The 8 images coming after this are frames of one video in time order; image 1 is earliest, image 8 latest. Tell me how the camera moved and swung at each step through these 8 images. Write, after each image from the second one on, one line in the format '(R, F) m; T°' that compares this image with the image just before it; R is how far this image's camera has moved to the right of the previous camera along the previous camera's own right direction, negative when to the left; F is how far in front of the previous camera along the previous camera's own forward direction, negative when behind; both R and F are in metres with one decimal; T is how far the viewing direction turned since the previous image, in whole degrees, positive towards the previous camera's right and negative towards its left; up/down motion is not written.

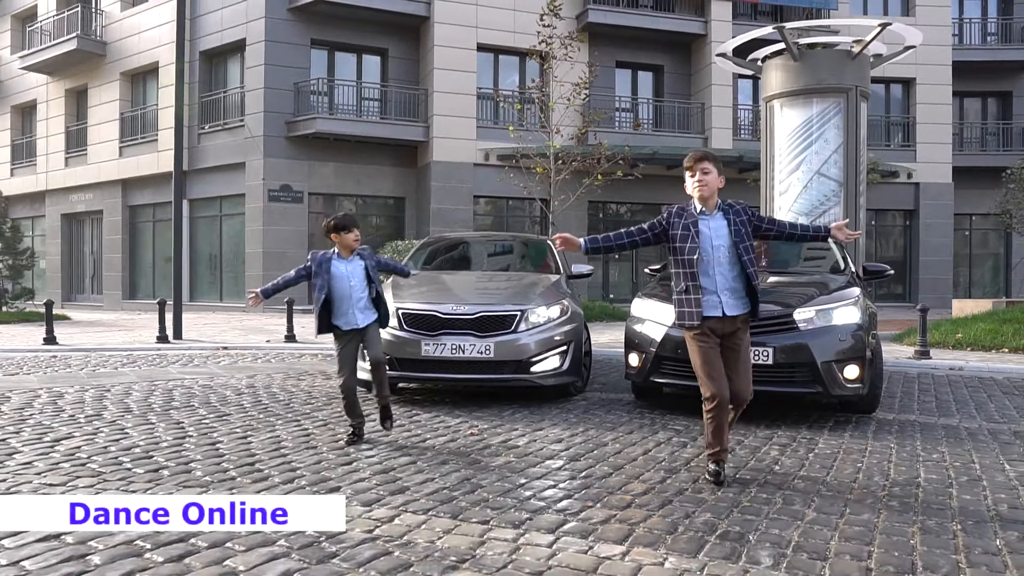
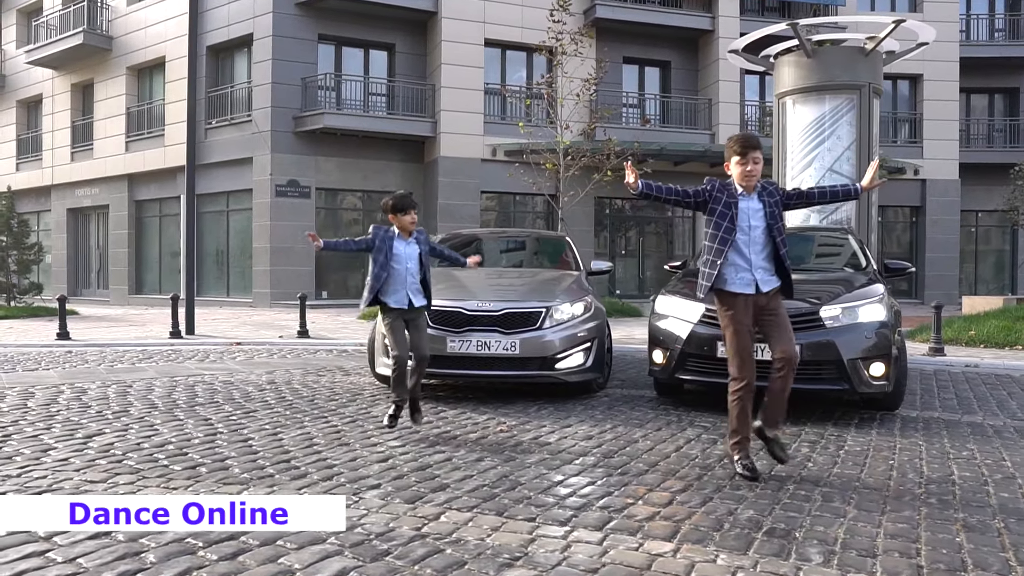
(-0.2, 0.0) m; 0°
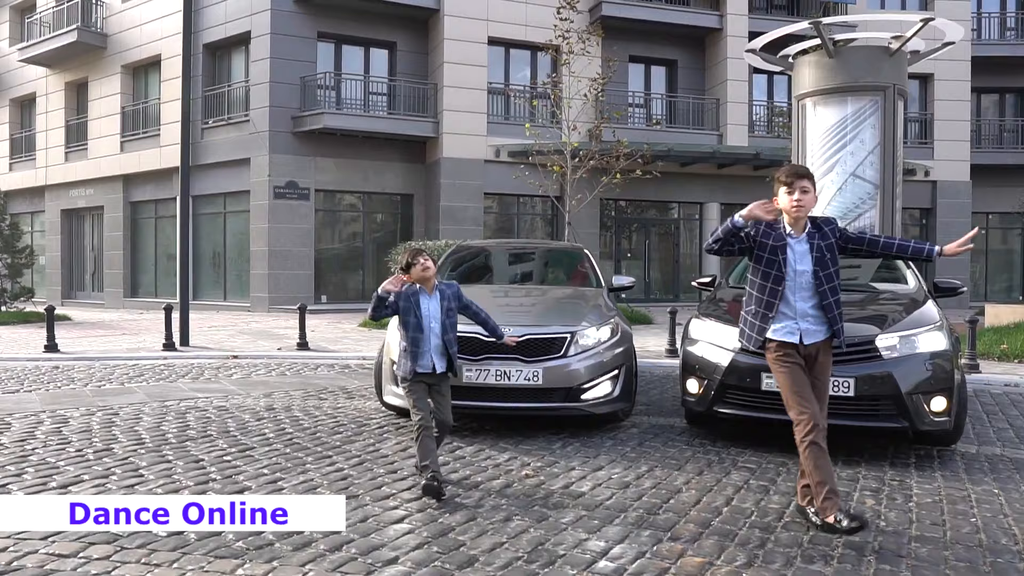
(-0.2, +0.6) m; 0°
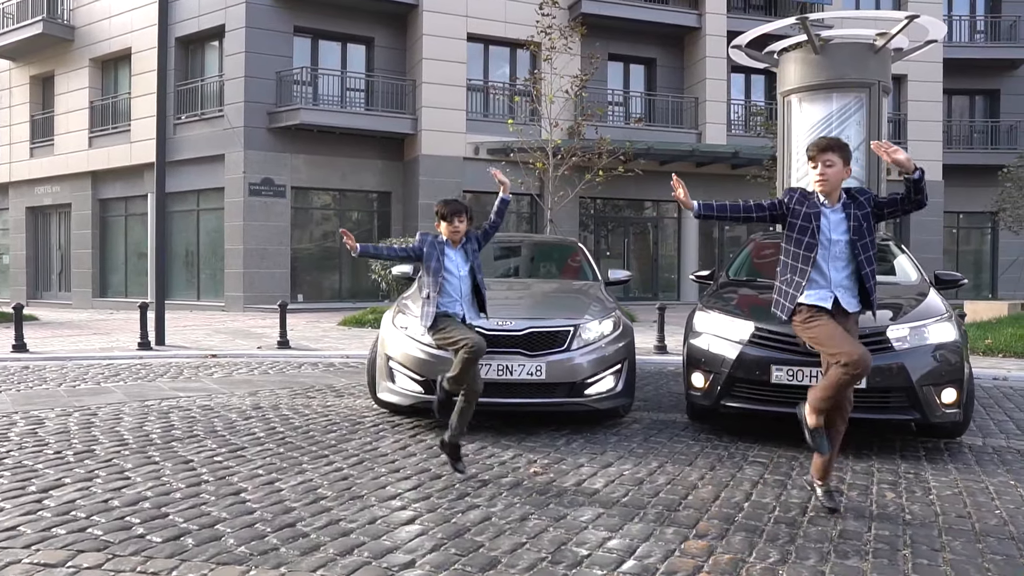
(-0.2, +0.2) m; +2°
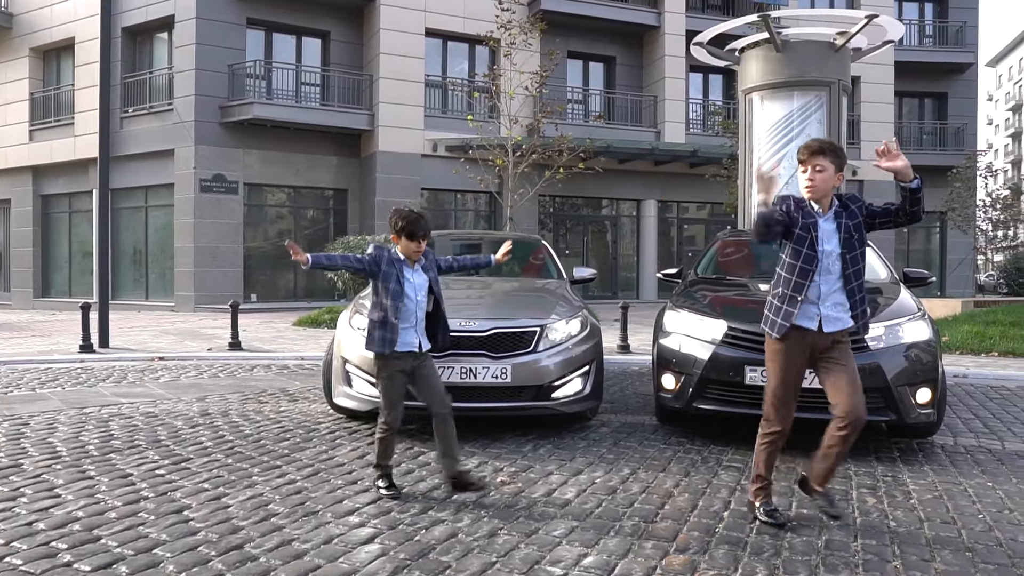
(0.0, +0.3) m; +3°
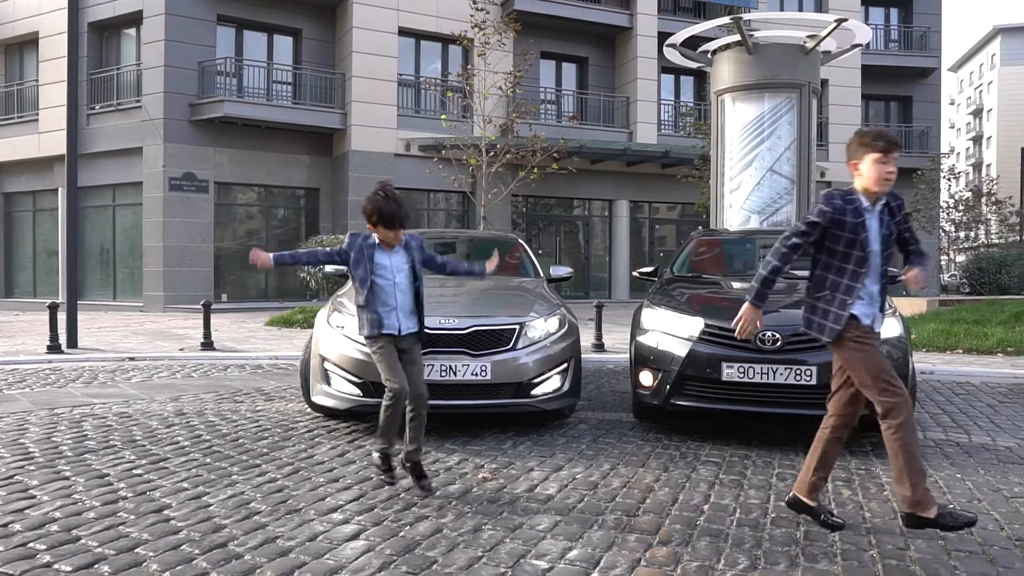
(-0.1, 0.0) m; +2°
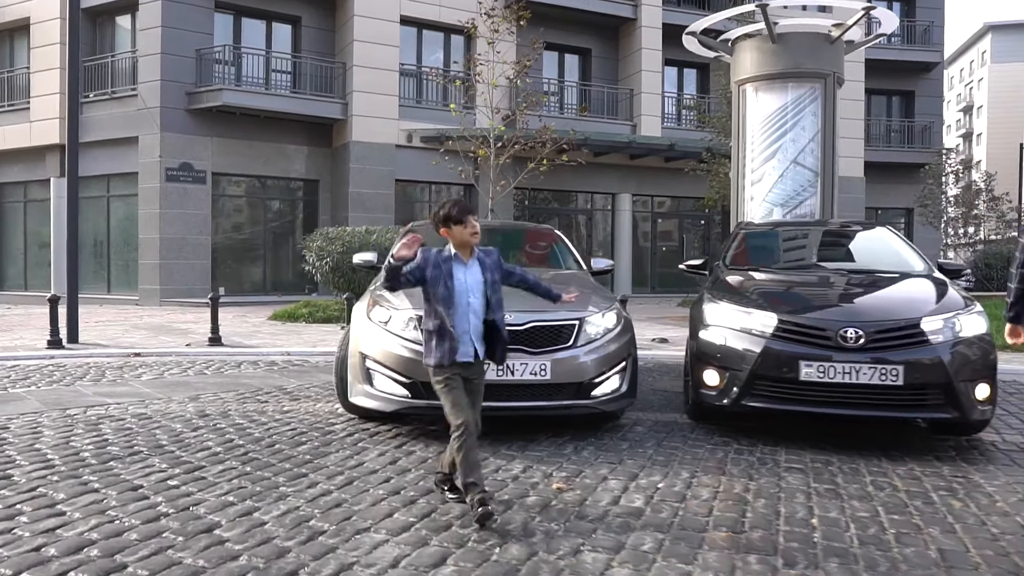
(-0.5, +0.4) m; +1°
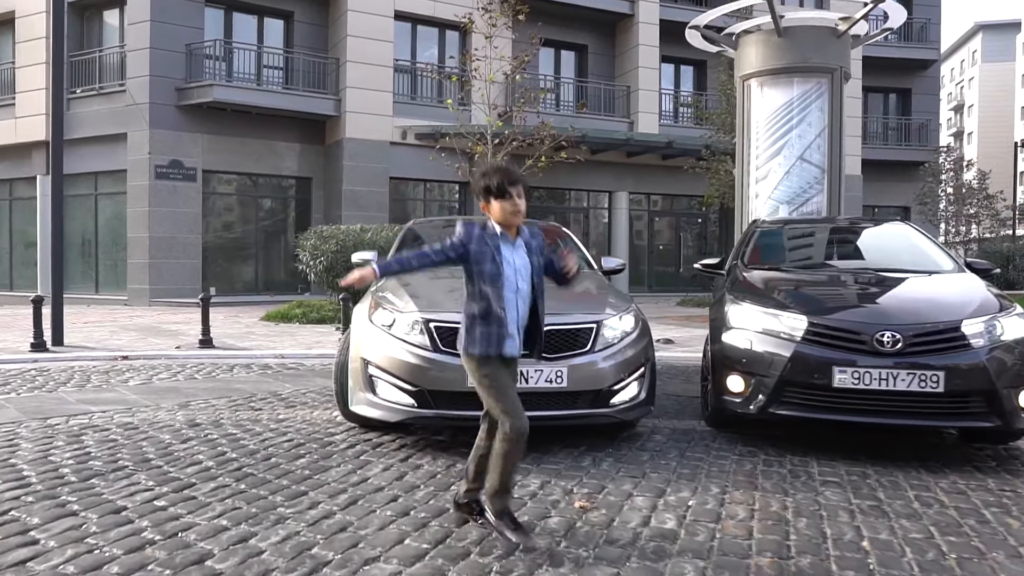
(-0.1, +0.3) m; +1°
